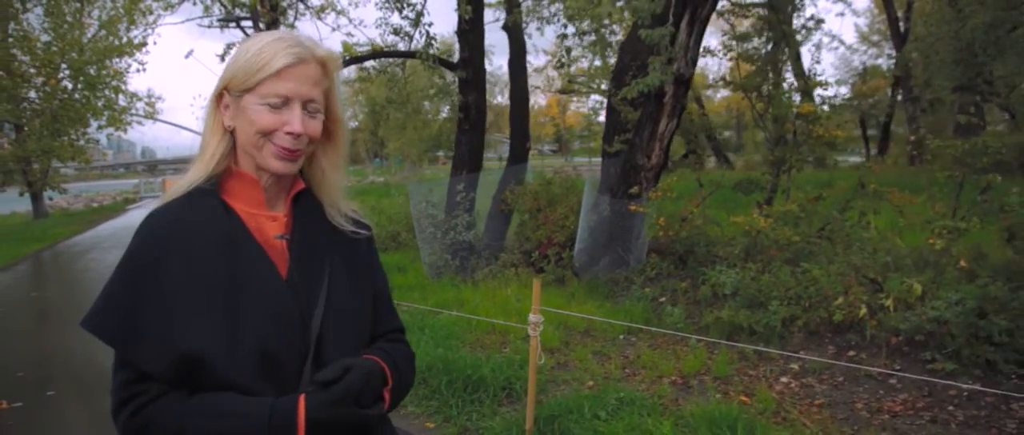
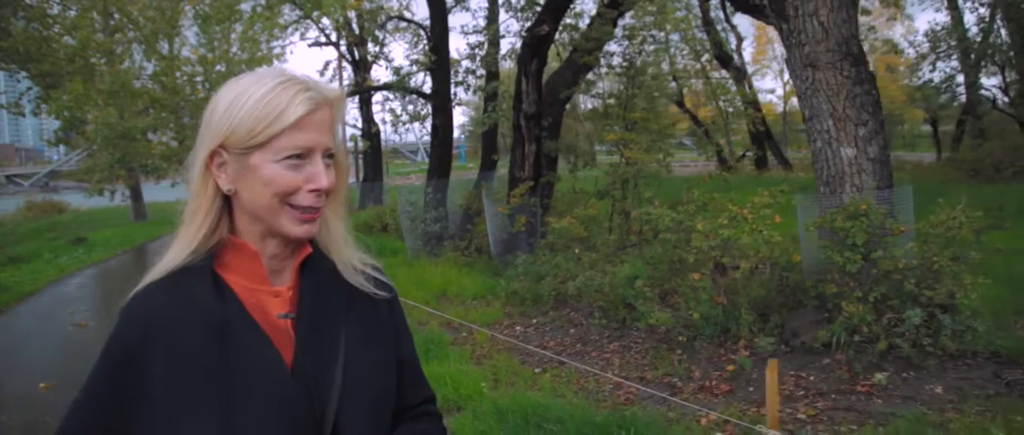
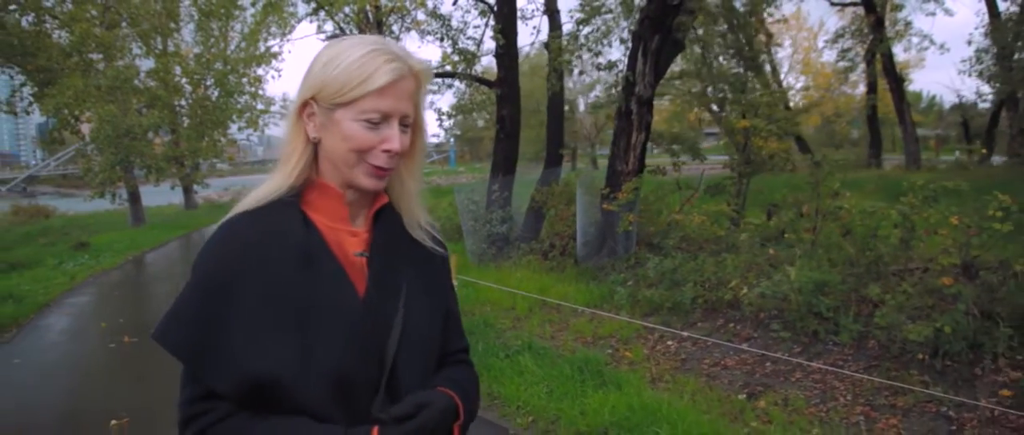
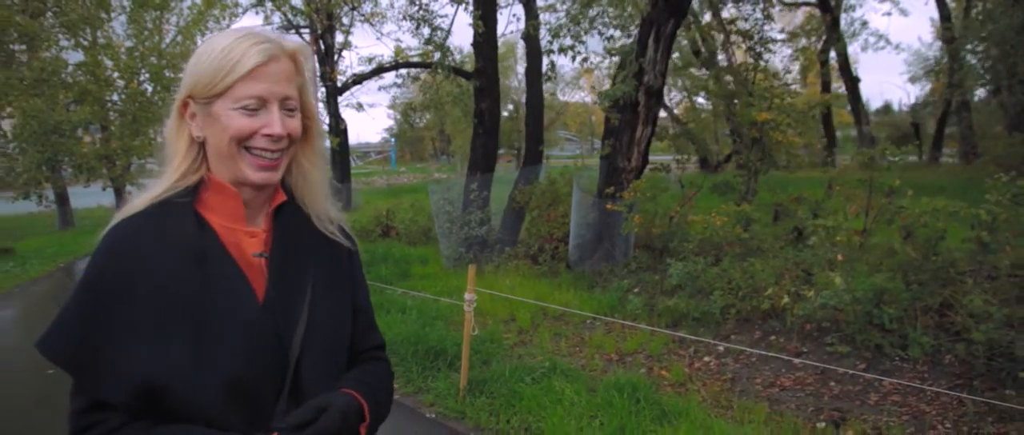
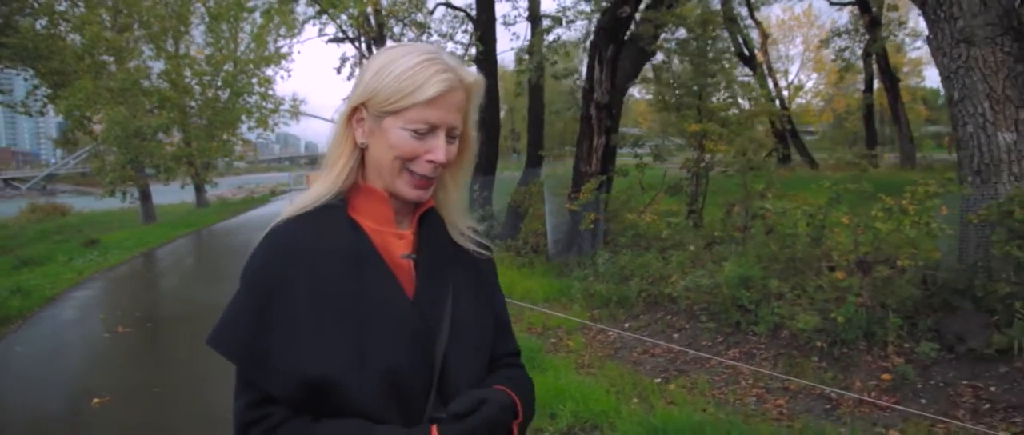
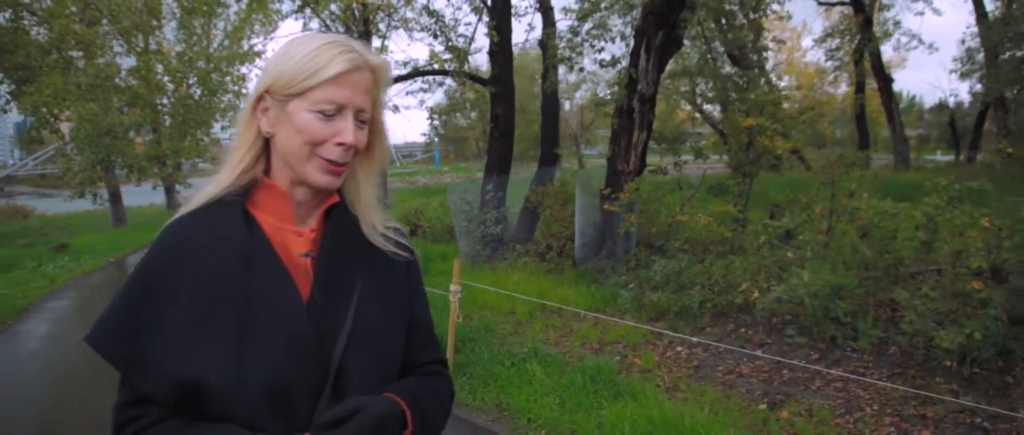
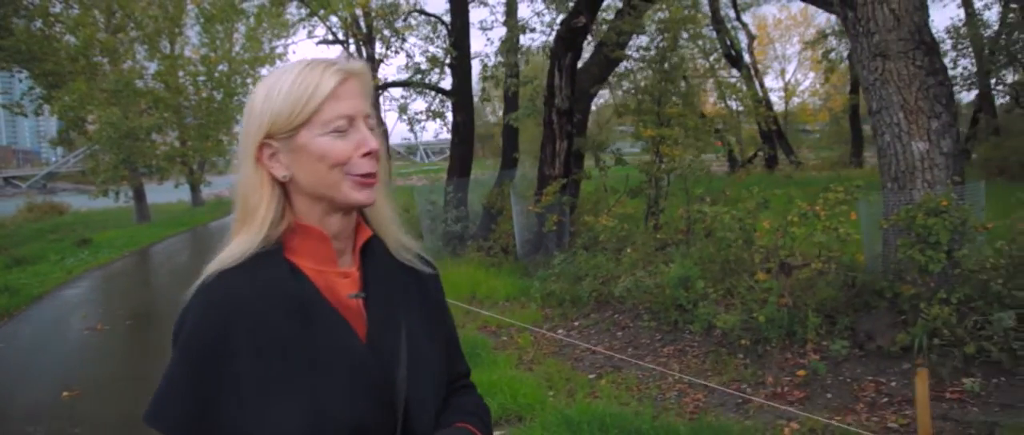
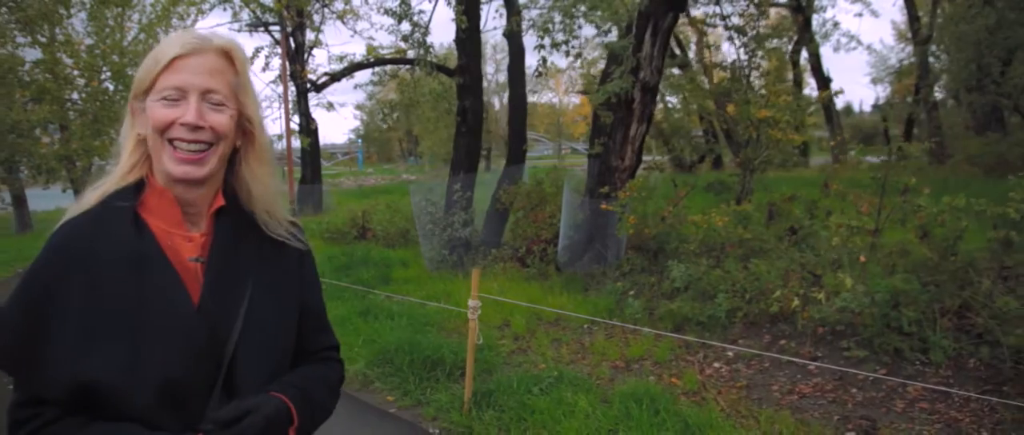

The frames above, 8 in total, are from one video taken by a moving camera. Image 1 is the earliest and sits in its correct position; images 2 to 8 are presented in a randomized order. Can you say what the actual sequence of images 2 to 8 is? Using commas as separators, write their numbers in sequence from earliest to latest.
8, 4, 6, 3, 5, 7, 2
